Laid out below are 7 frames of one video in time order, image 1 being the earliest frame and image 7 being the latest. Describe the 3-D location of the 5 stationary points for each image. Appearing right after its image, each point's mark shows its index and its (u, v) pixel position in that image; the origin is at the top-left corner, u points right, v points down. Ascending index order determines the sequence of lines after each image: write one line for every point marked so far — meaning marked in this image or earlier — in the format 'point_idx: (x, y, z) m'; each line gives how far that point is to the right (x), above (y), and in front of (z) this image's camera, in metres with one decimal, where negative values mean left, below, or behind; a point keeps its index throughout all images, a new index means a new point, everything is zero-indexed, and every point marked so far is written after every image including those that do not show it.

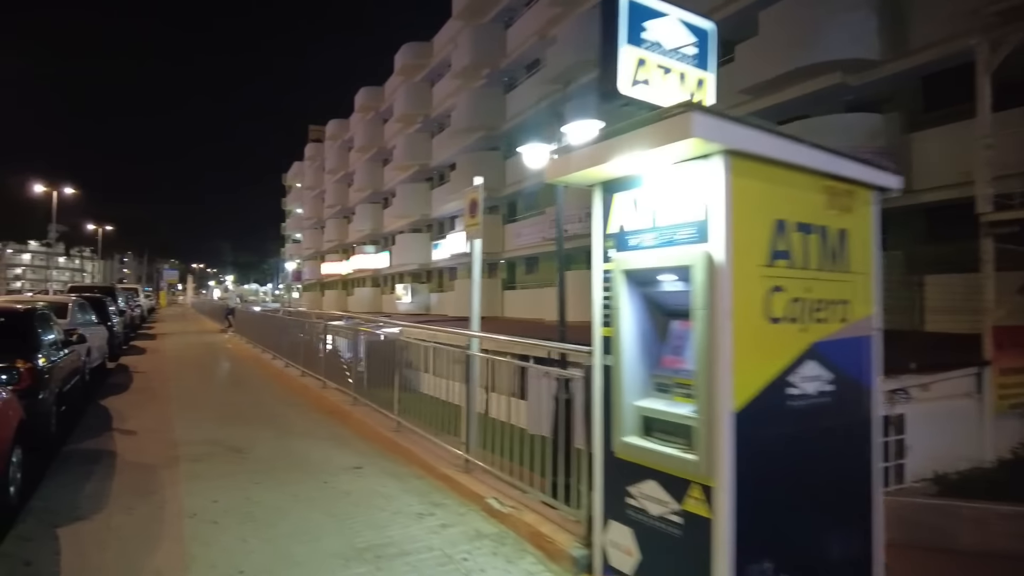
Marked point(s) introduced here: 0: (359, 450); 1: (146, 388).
0: (-1.3, -1.4, +5.7) m
1: (-5.0, -1.4, +9.1) m
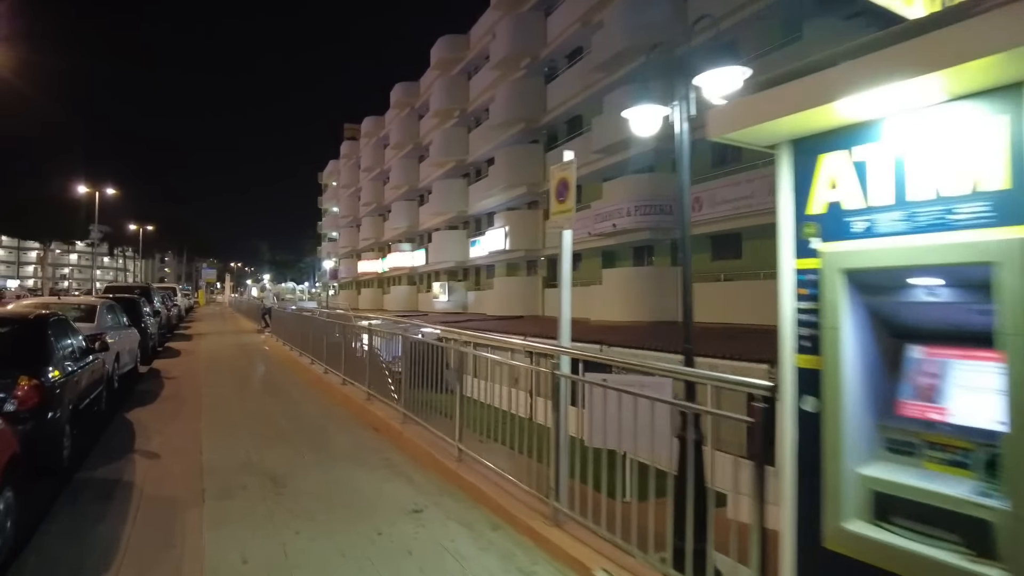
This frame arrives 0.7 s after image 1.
0: (-0.7, -1.5, +4.9) m
1: (-4.3, -1.4, +8.4) m
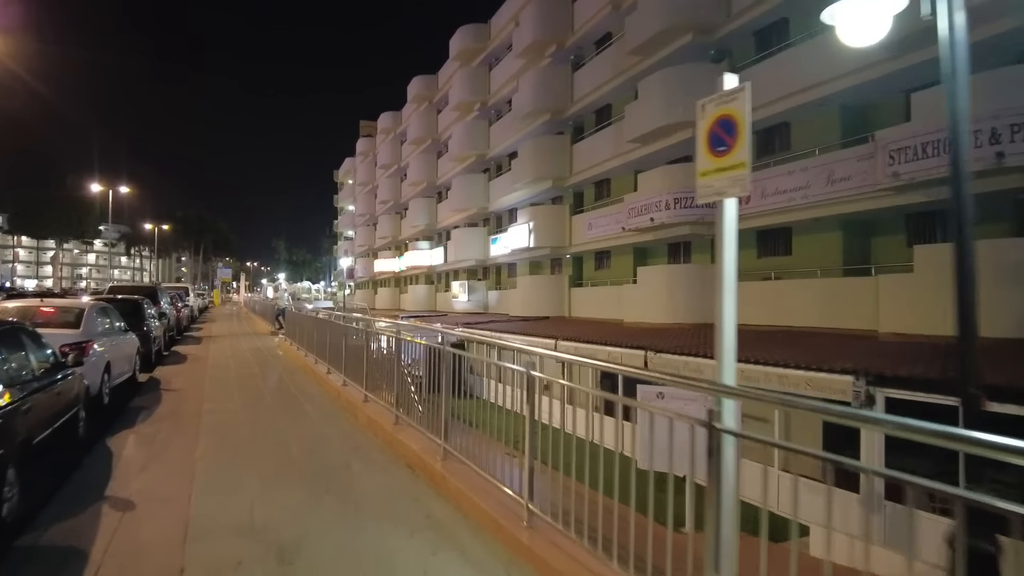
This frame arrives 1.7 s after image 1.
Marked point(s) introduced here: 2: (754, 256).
0: (-0.3, -1.5, +3.7) m
1: (-3.7, -1.4, +7.3) m
2: (+6.0, +0.8, +16.3) m
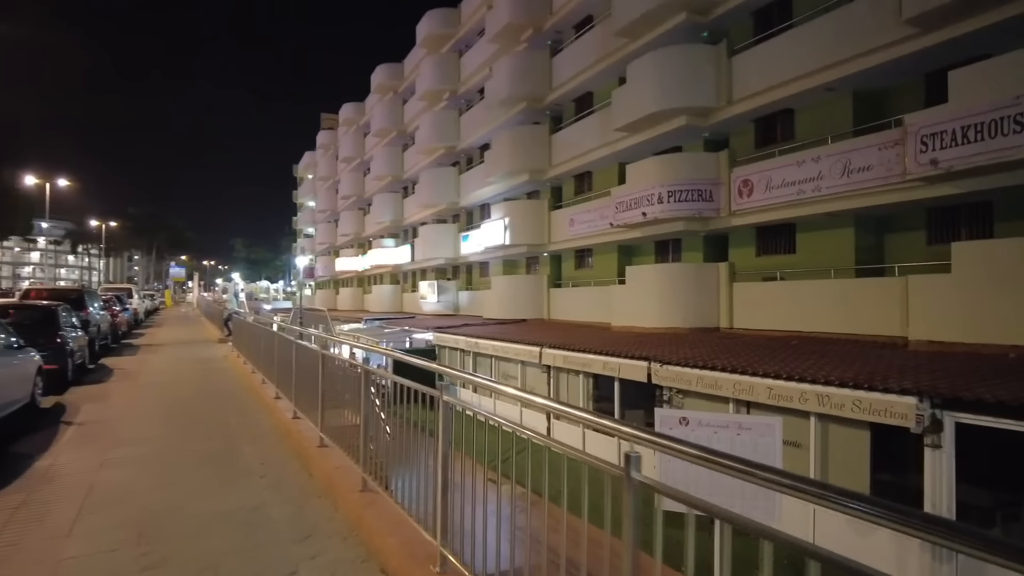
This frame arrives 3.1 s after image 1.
0: (-0.1, -1.5, +2.1) m
1: (-3.7, -1.5, +5.6) m
2: (+5.5, +0.8, +15.0) m
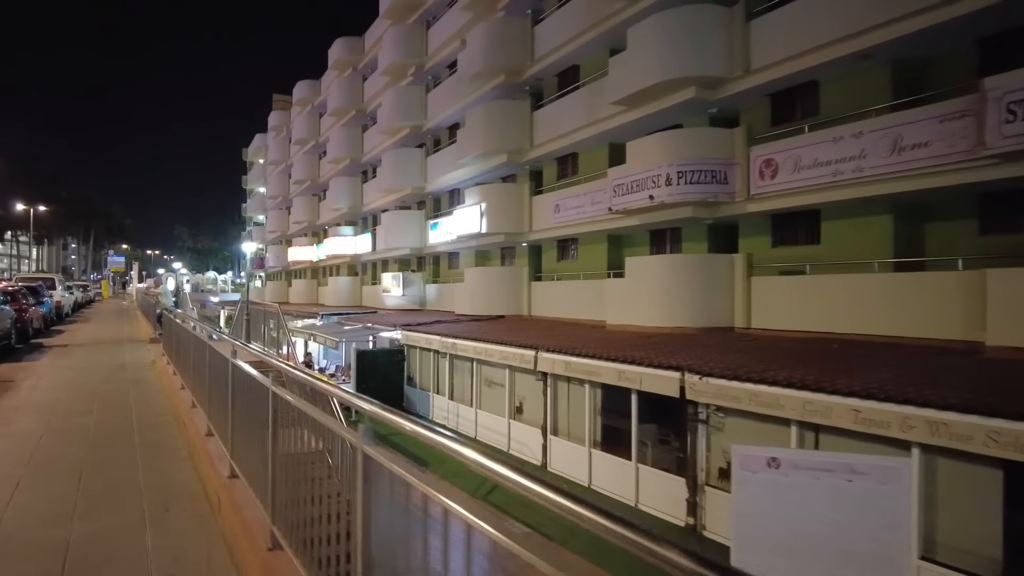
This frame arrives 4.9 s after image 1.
0: (+0.5, -1.5, +0.1) m
1: (-3.4, -1.4, +3.3) m
2: (+5.2, +0.9, +13.3) m
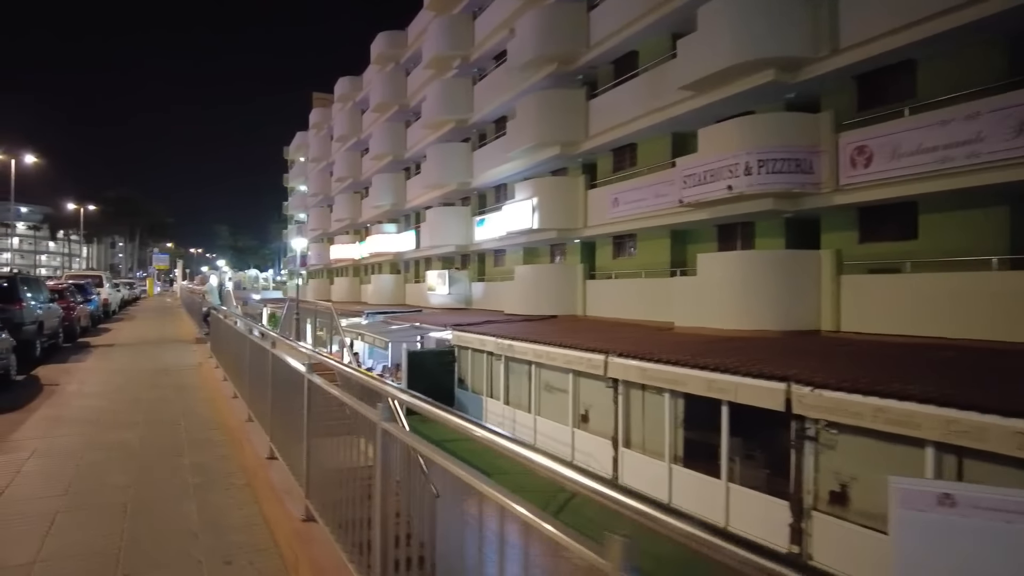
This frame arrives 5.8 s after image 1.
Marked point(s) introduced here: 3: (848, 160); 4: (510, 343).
0: (+1.0, -1.5, -0.8) m
1: (-2.7, -1.4, +2.6) m
2: (+6.4, +0.9, +12.2) m
3: (+5.8, +2.2, +11.4) m
4: (0.0, -1.1, +13.2) m
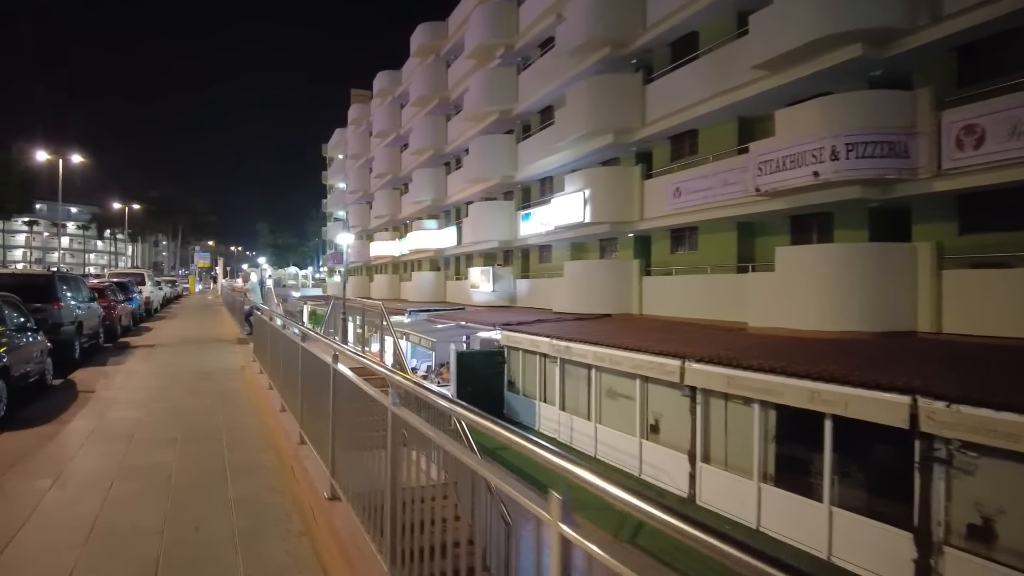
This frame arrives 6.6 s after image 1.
0: (+1.4, -1.6, -1.7) m
1: (-2.2, -1.4, +1.8) m
2: (+7.4, +0.9, +10.9) m
3: (+6.8, +2.3, +10.2) m
4: (+1.0, -1.1, +12.3) m
